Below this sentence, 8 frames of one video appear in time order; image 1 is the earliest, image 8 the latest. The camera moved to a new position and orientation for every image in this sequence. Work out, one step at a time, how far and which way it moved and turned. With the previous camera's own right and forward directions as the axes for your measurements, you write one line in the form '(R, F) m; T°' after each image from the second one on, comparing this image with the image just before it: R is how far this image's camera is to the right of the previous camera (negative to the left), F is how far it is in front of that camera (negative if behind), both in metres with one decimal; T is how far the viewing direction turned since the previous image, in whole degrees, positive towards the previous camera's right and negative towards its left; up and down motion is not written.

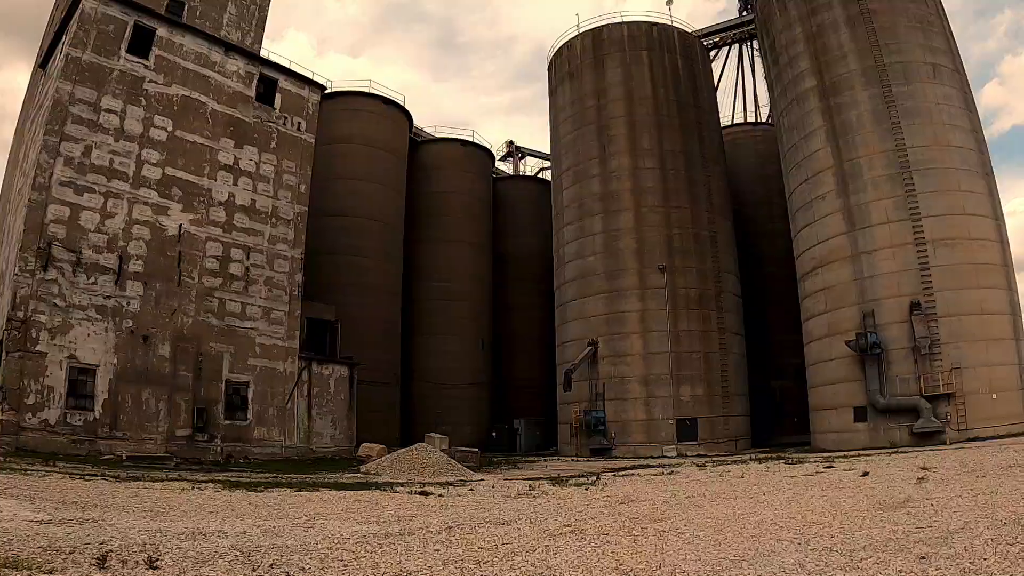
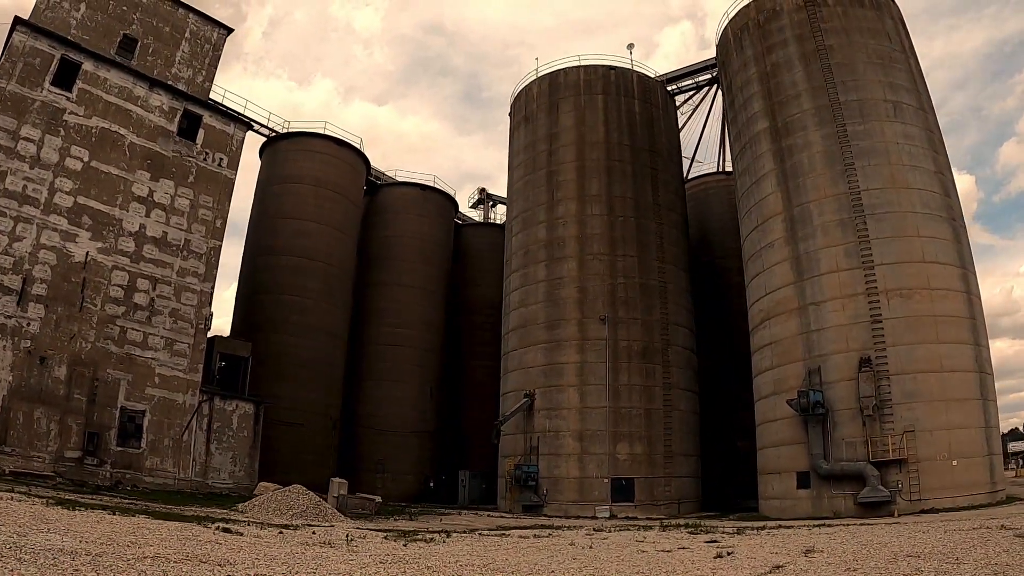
(+6.4, +1.1) m; -4°
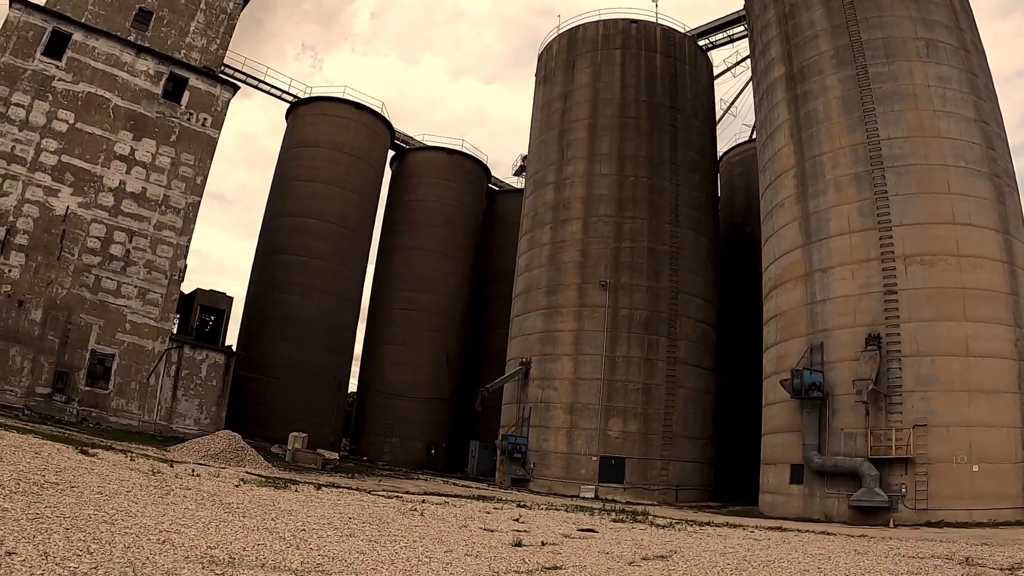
(+8.2, +2.4) m; -12°
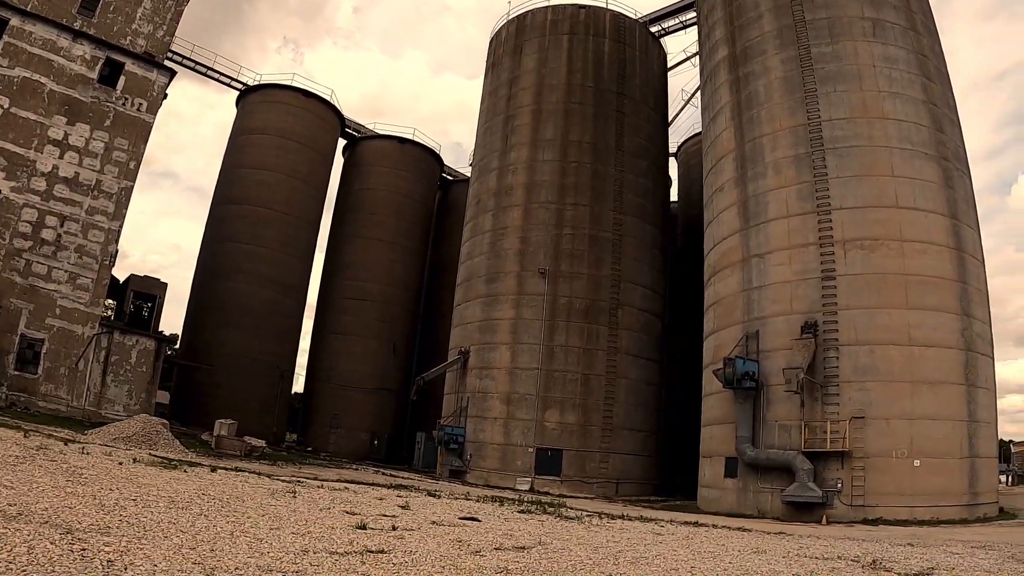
(+3.4, +0.9) m; -1°
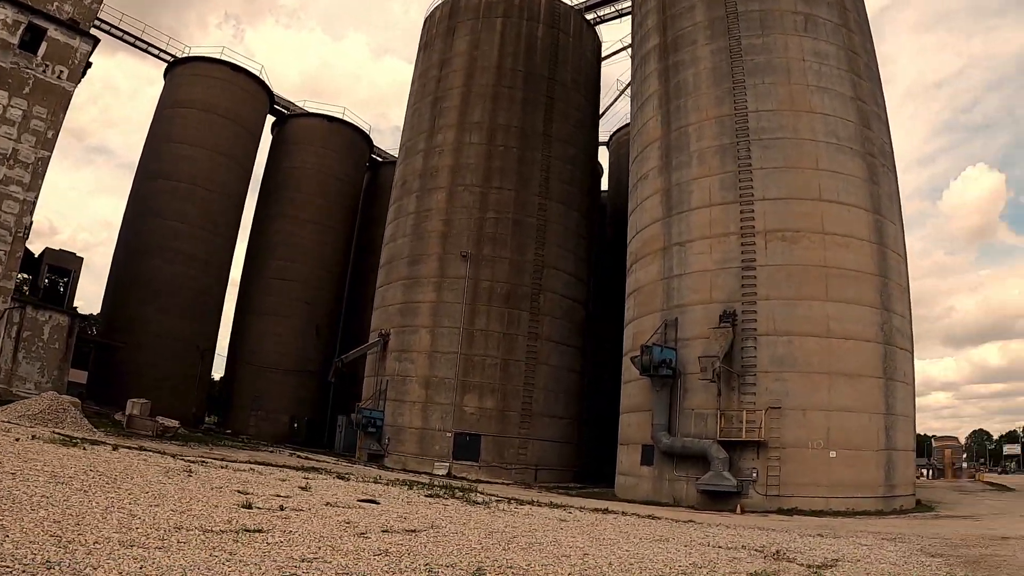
(+2.1, +0.4) m; +2°
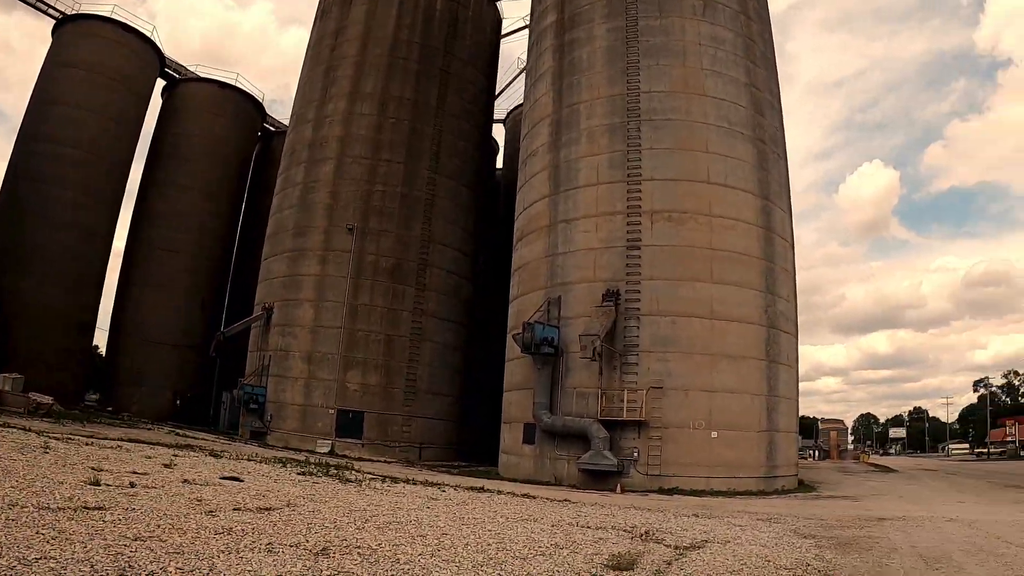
(+2.7, +0.4) m; +3°
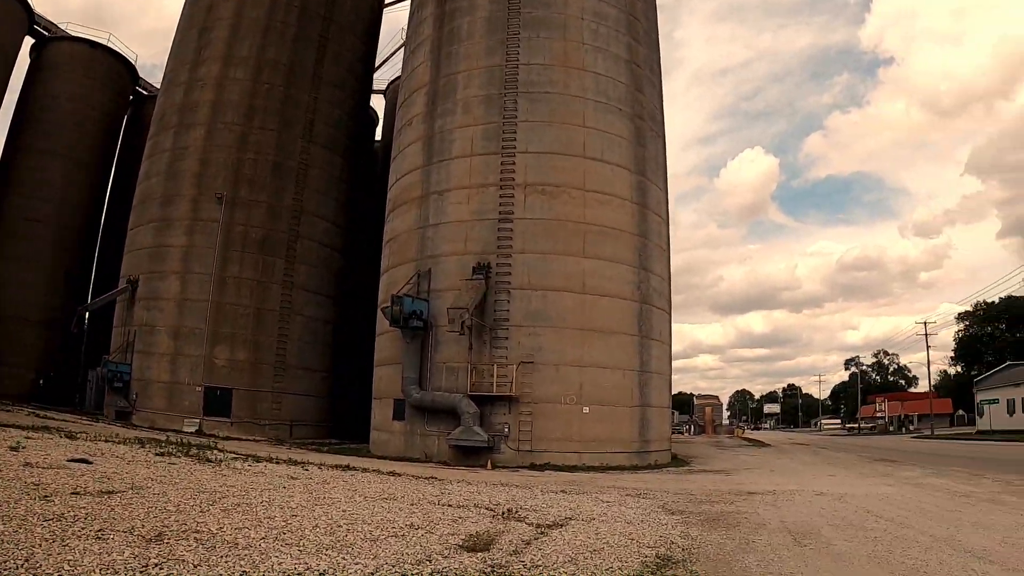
(+2.8, +0.3) m; +4°
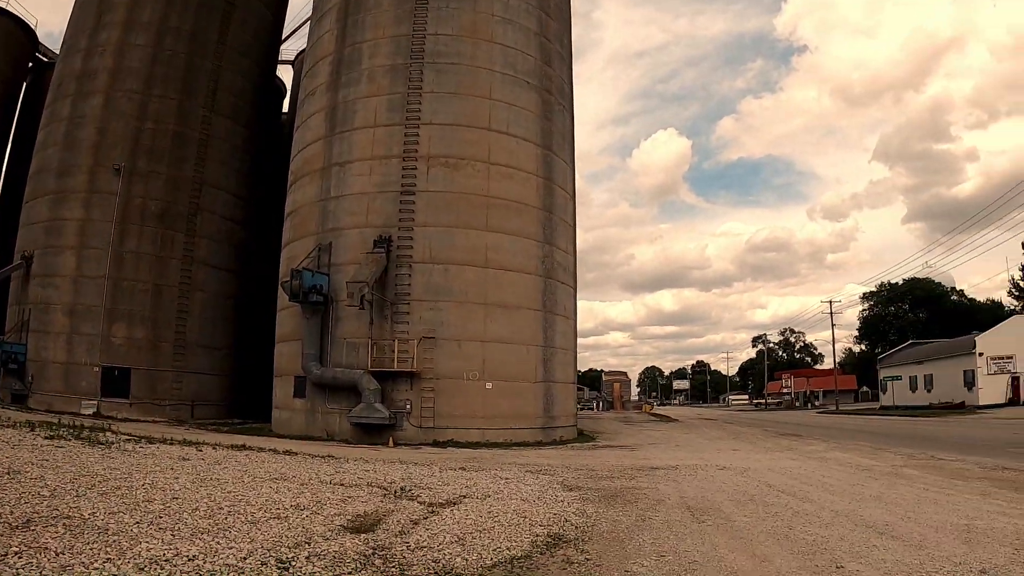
(+1.7, 0.0) m; +4°
